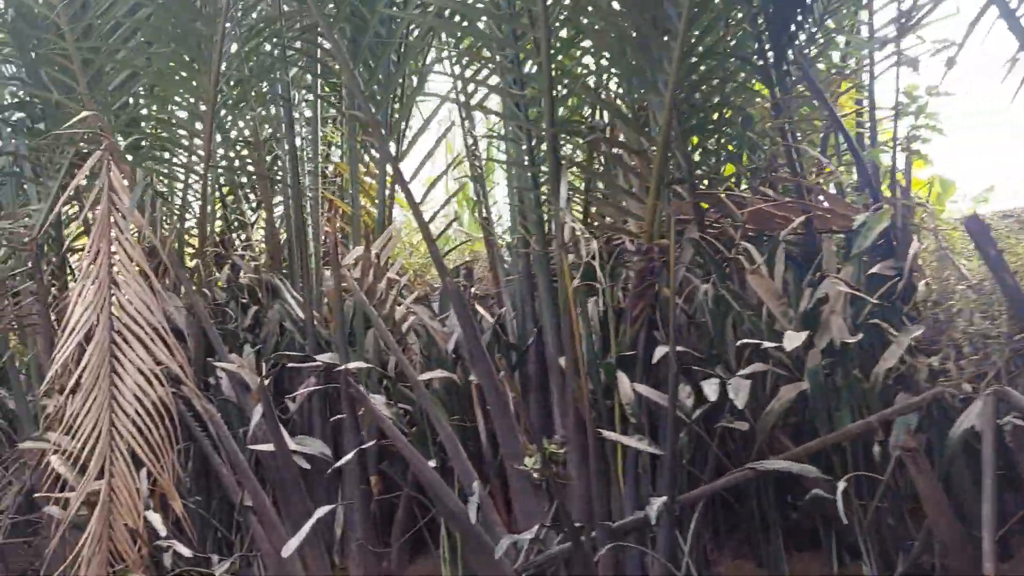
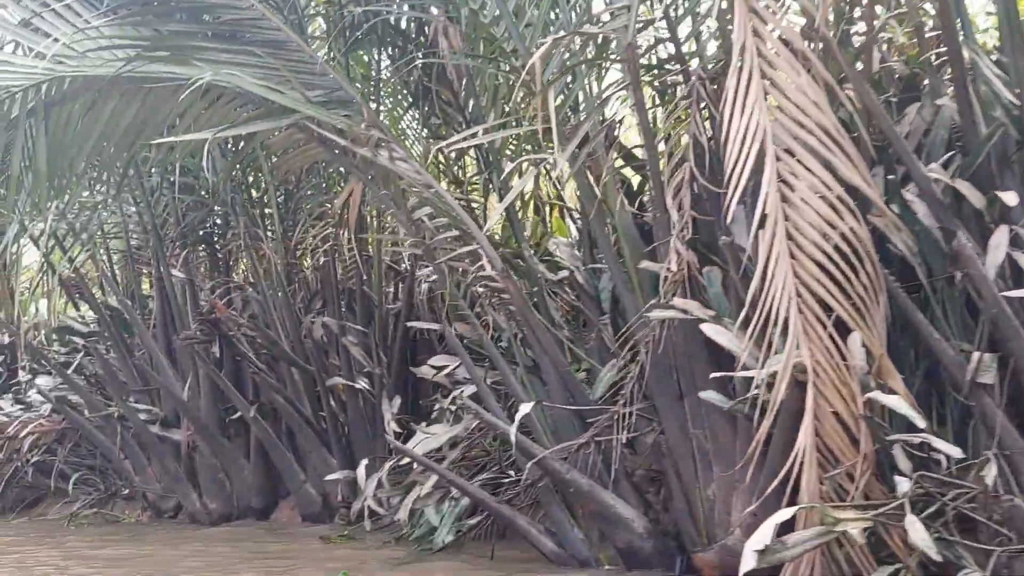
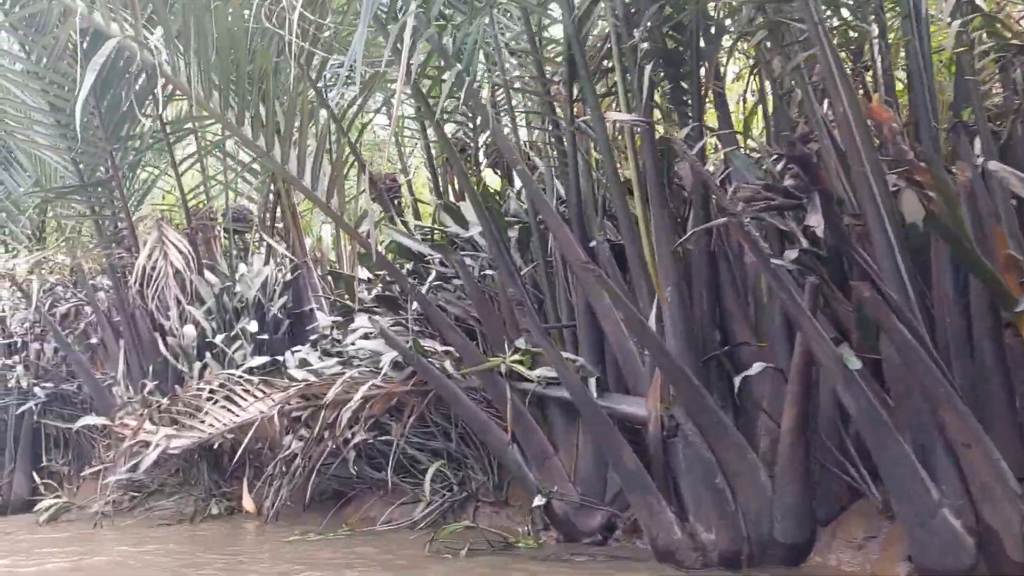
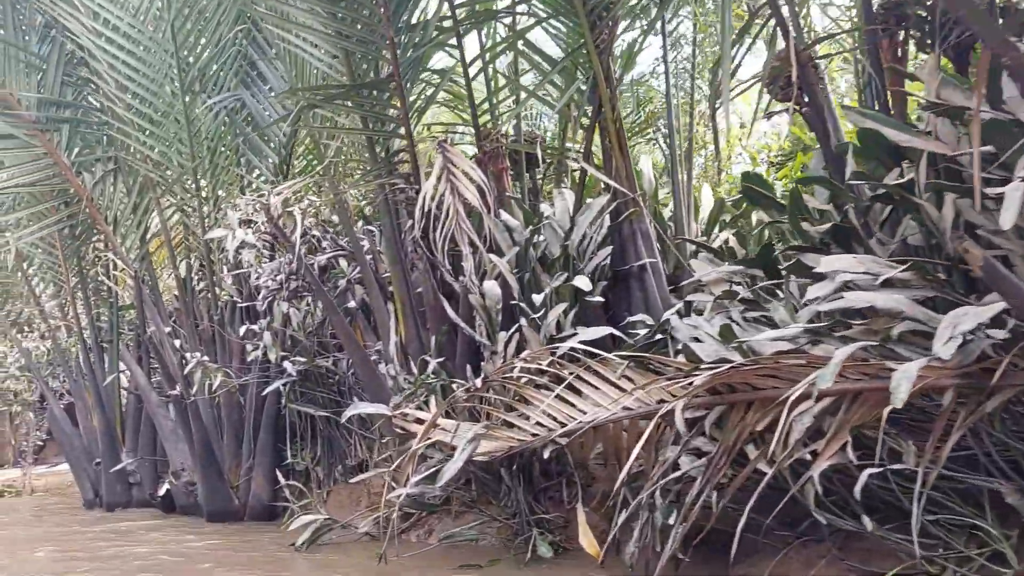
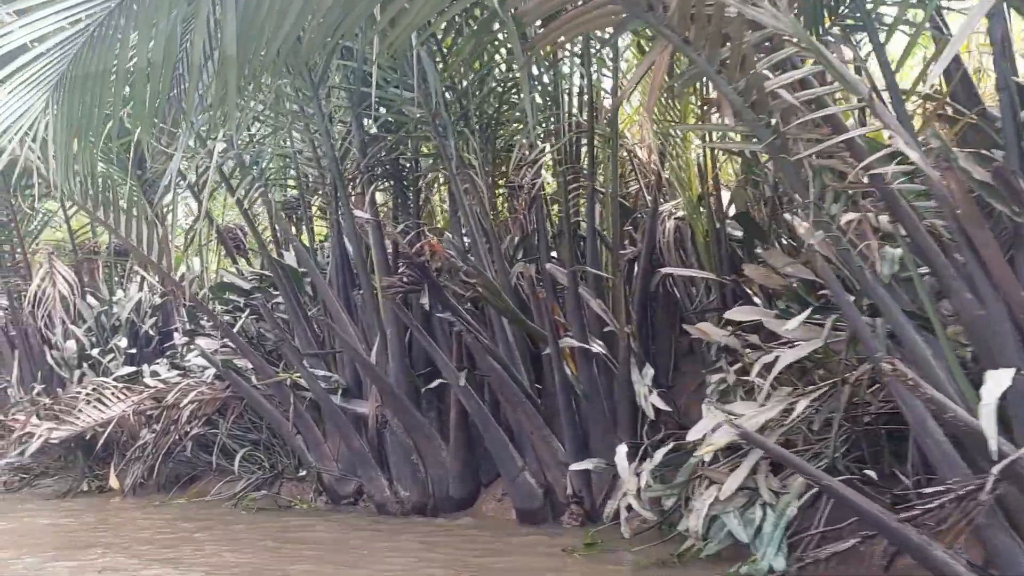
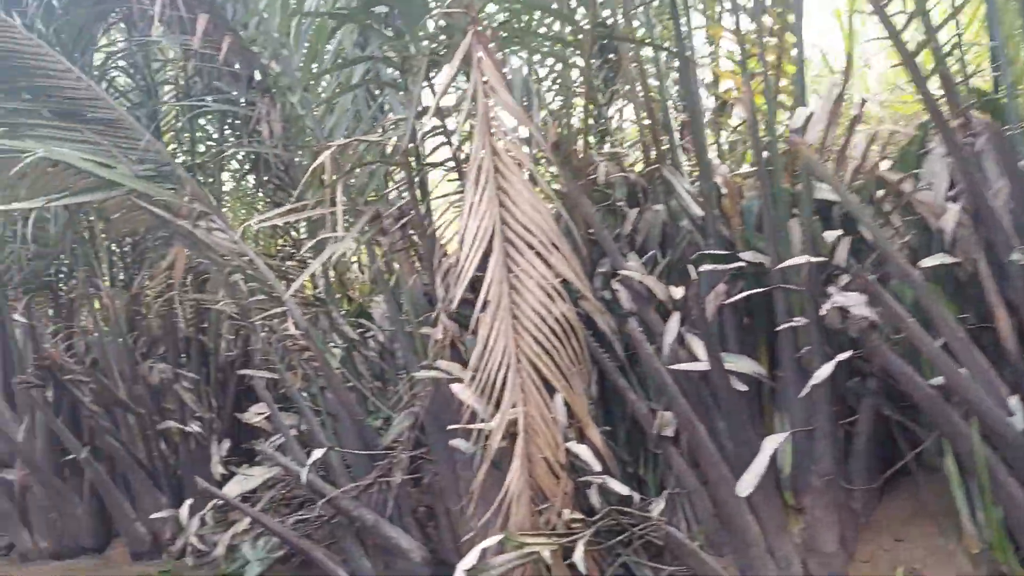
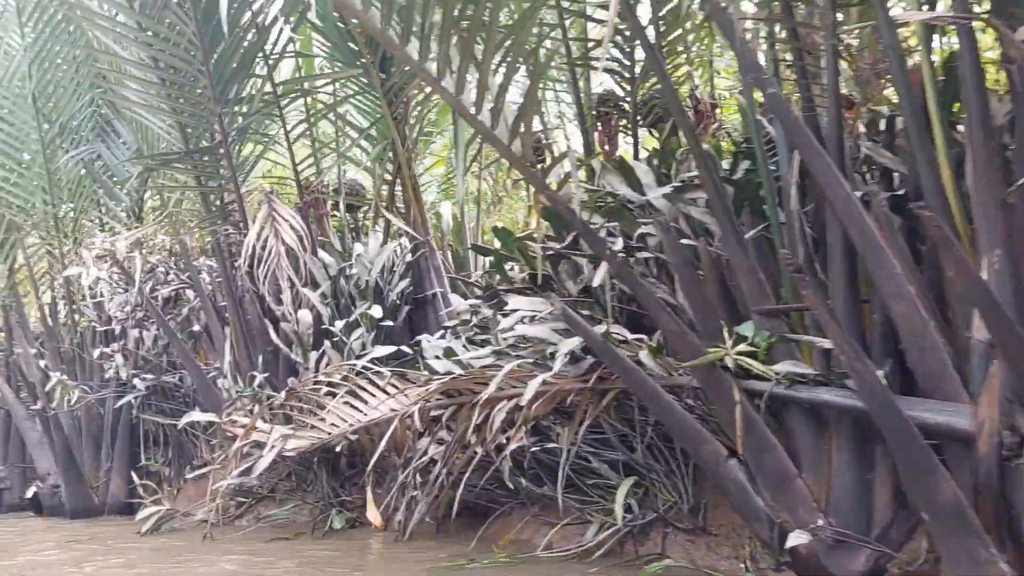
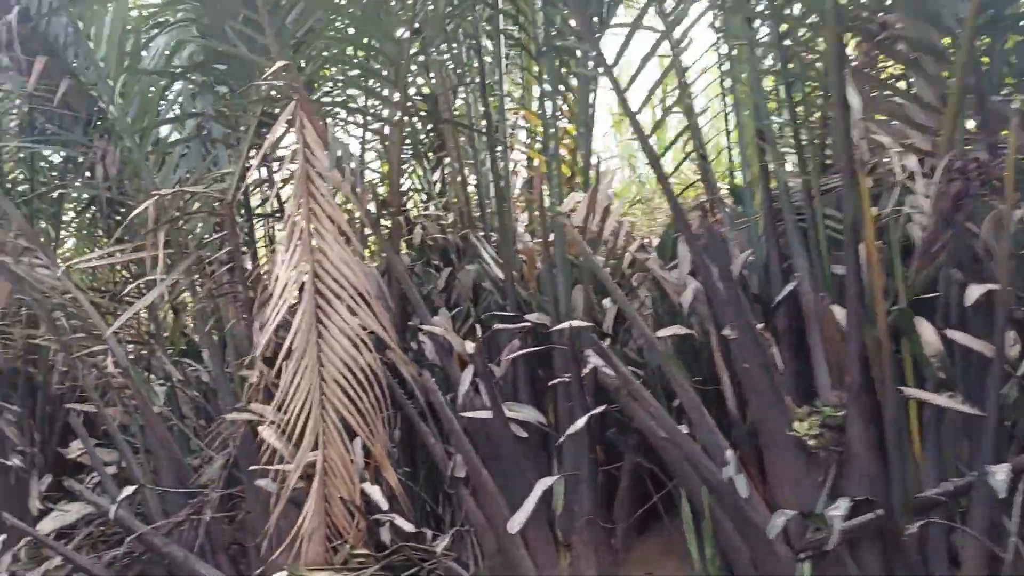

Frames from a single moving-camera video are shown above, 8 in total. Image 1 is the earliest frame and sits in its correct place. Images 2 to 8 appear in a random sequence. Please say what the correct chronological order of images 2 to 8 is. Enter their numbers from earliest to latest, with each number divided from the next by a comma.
8, 6, 2, 5, 3, 7, 4
